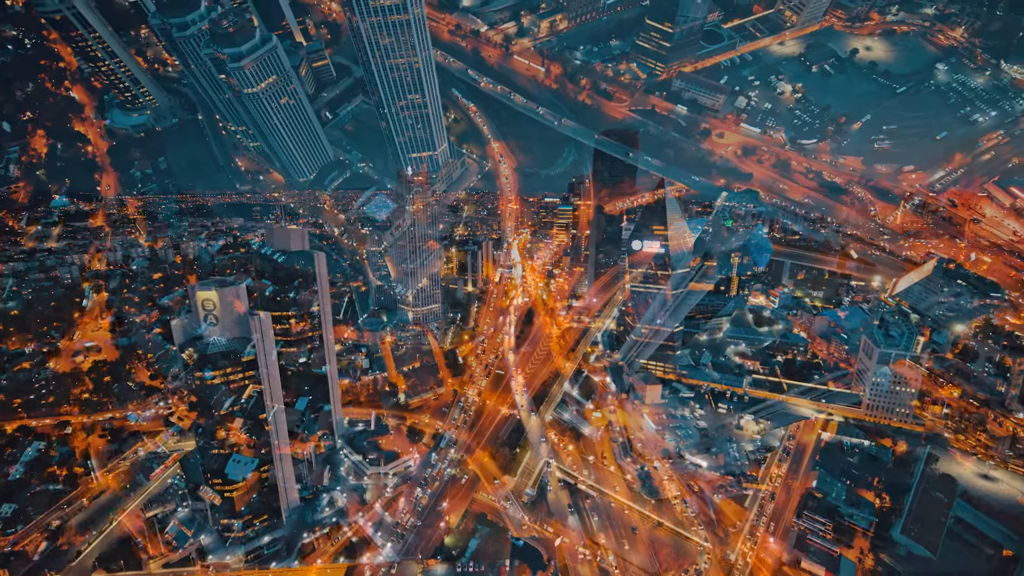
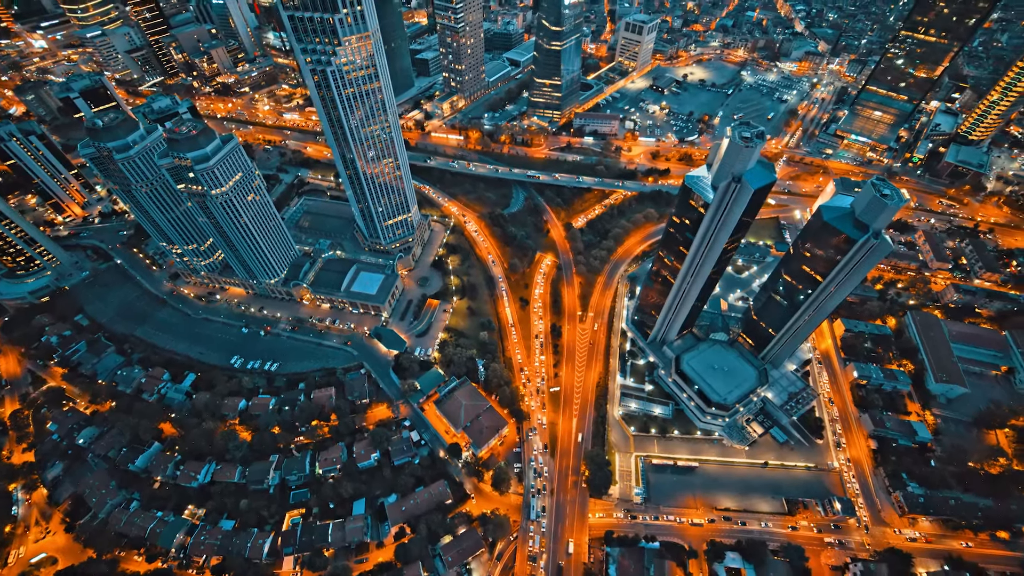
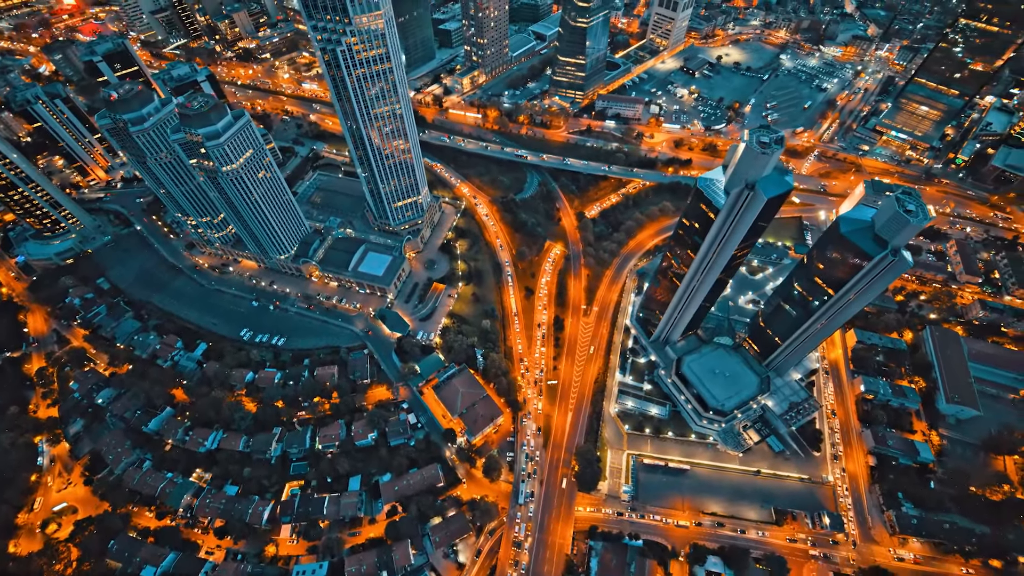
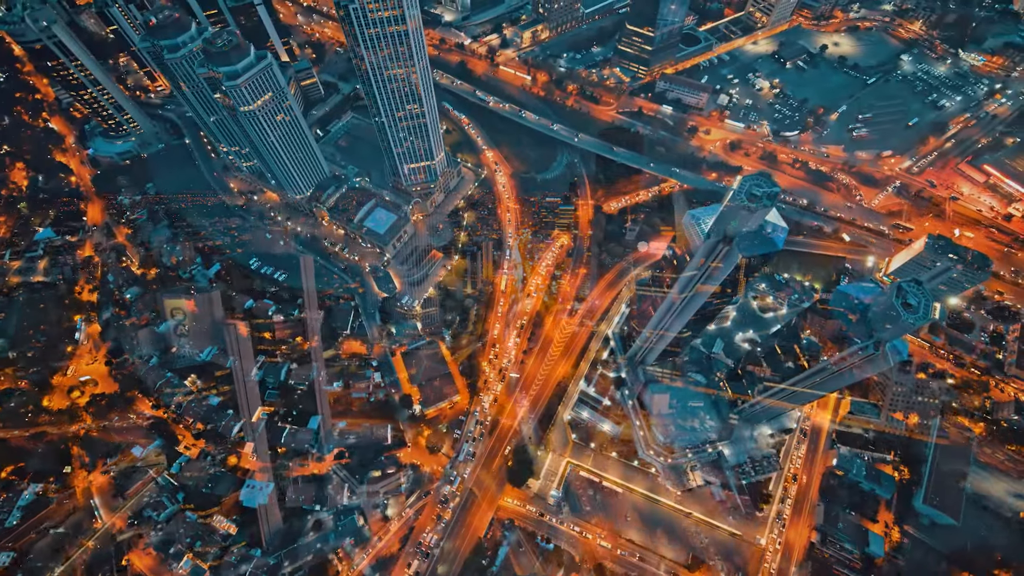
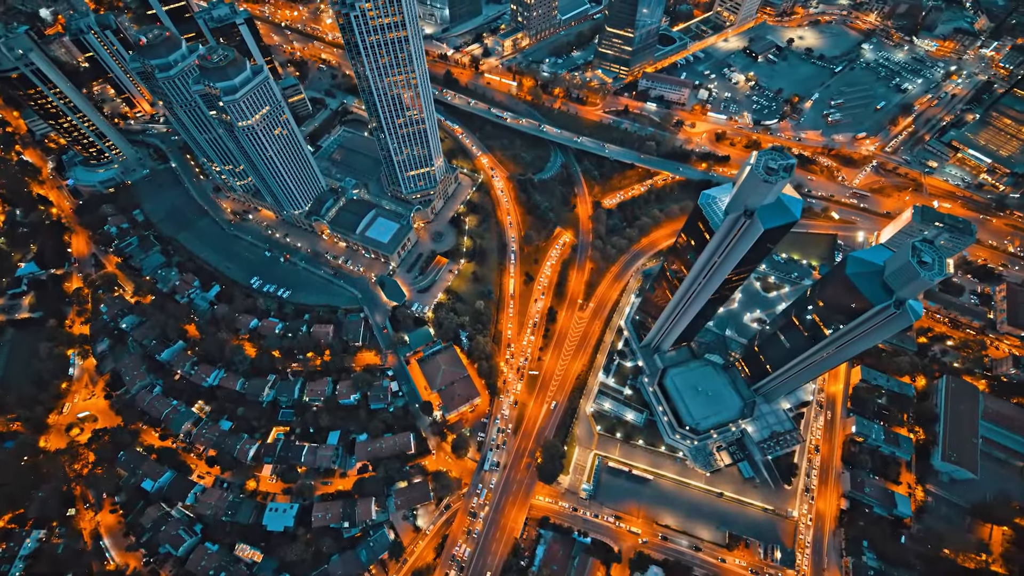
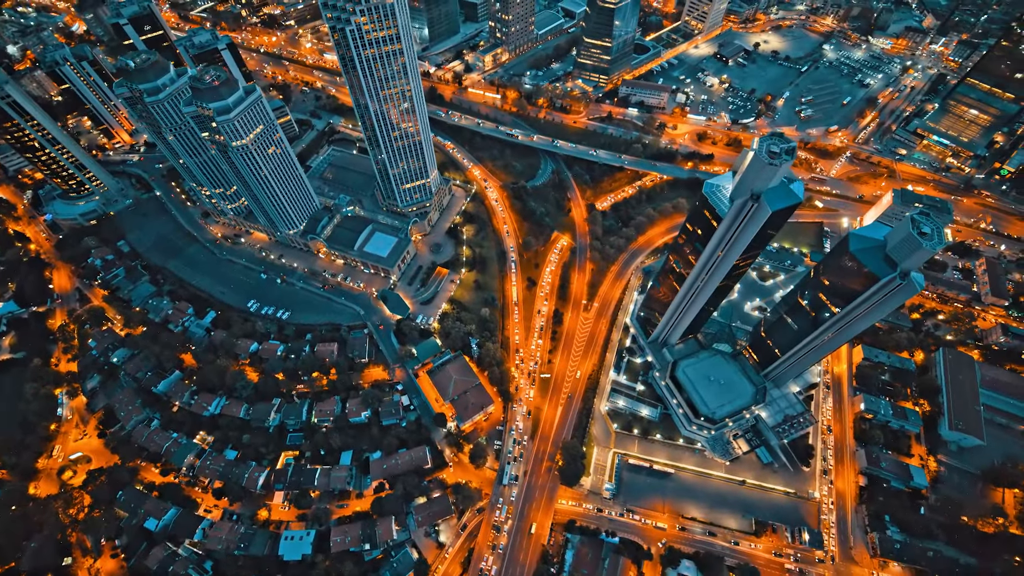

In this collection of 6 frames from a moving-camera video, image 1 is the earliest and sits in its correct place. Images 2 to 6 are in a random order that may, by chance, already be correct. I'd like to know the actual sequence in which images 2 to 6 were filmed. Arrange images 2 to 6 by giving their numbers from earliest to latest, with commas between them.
4, 5, 6, 3, 2
